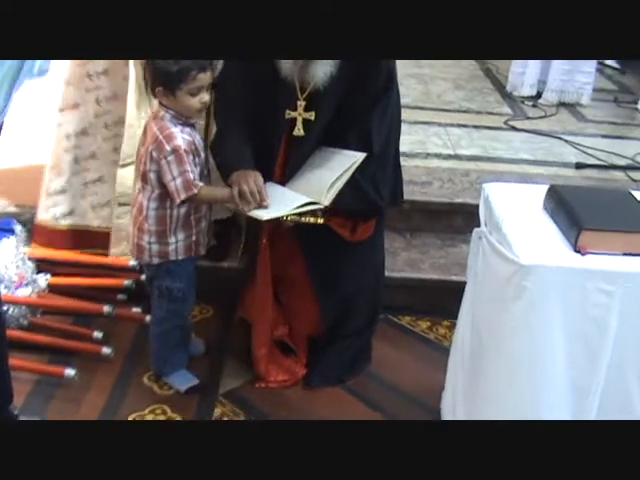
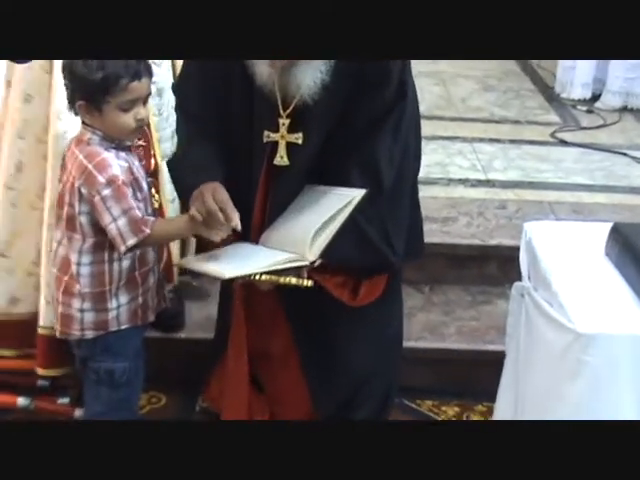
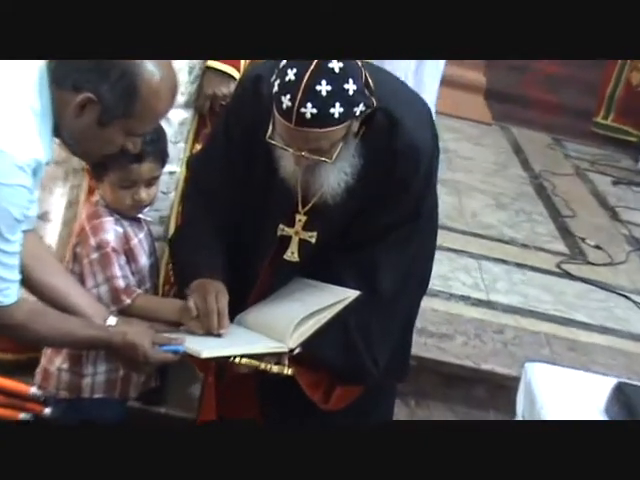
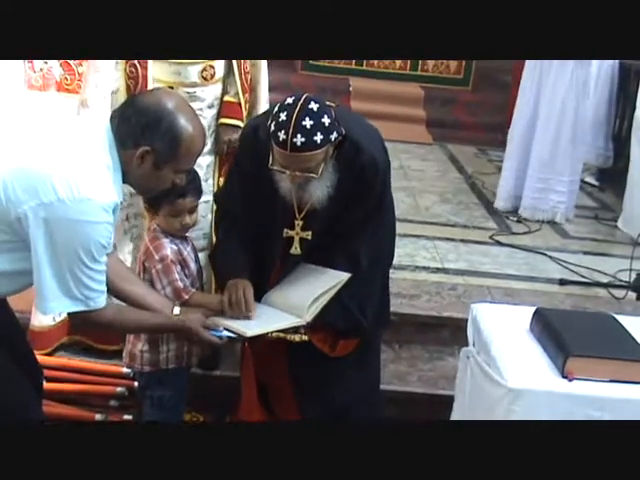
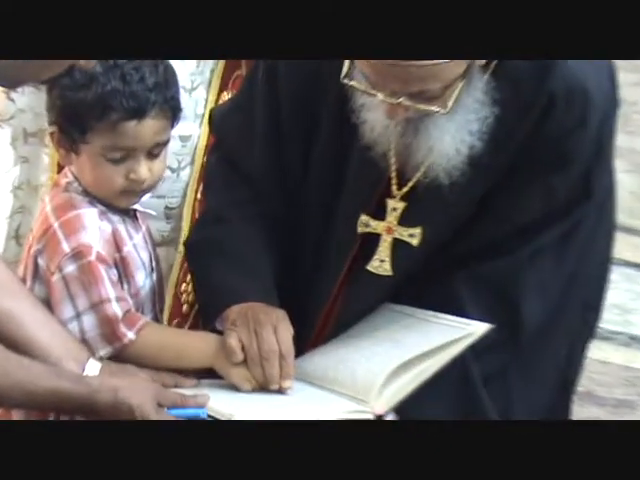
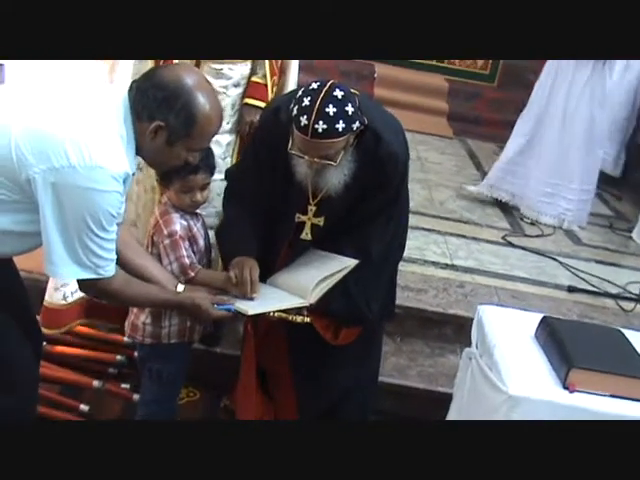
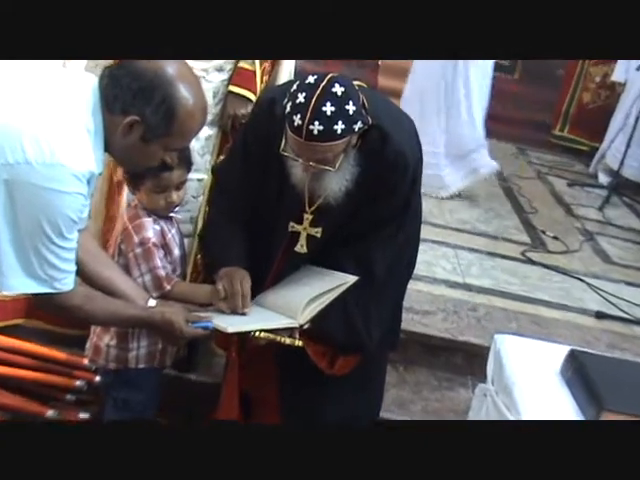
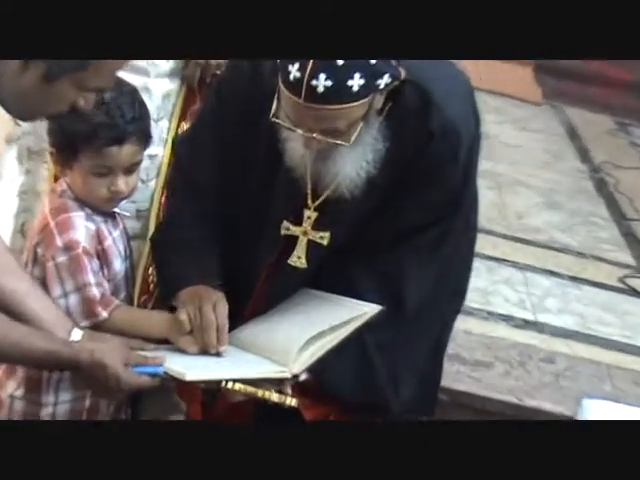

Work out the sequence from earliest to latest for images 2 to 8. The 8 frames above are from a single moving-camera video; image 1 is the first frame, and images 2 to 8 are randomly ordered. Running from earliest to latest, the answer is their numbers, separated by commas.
2, 4, 6, 7, 3, 8, 5
